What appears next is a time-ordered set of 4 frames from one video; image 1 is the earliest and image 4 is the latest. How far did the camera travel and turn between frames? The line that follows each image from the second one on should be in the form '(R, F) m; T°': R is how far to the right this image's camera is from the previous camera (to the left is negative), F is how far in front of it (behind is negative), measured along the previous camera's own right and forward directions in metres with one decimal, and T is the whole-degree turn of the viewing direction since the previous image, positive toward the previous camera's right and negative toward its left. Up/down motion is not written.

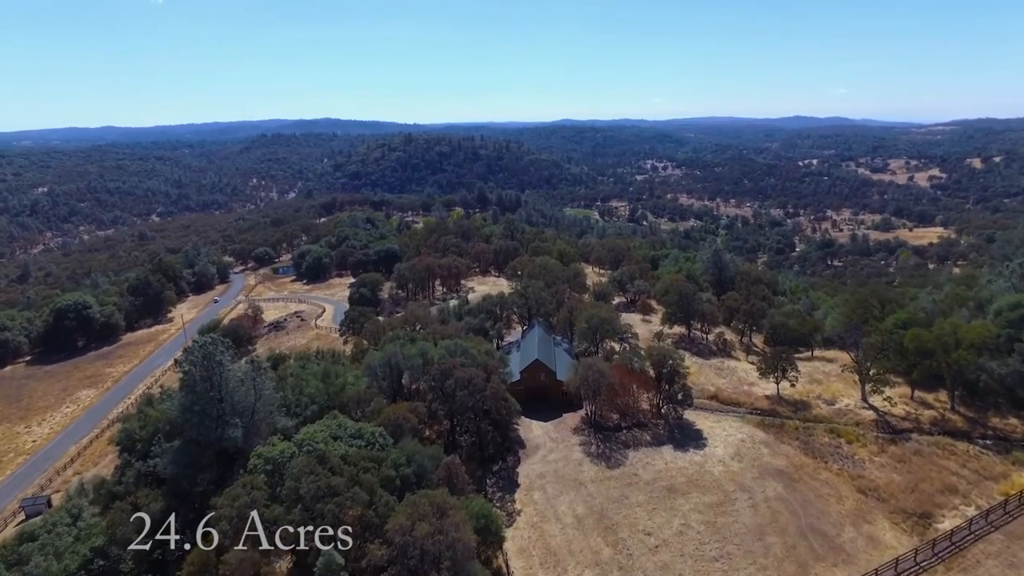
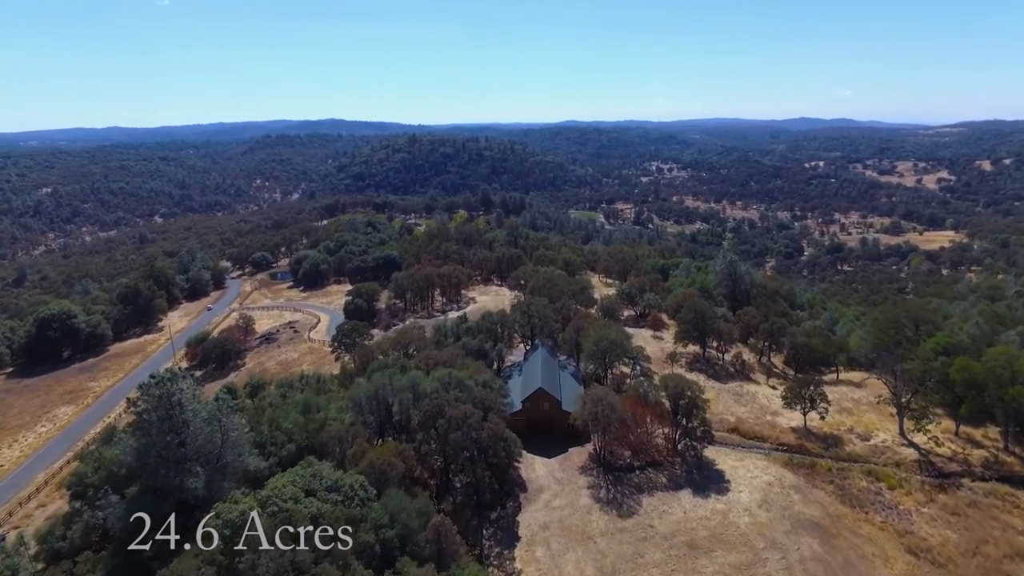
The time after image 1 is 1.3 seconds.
(+0.2, +3.6) m; 0°
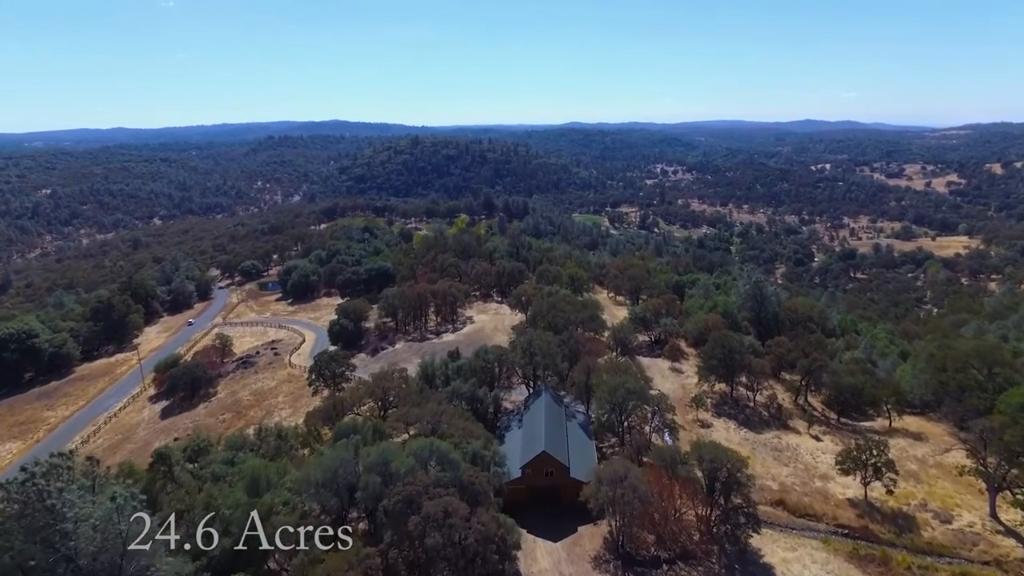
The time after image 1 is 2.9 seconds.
(+0.3, +6.6) m; 0°
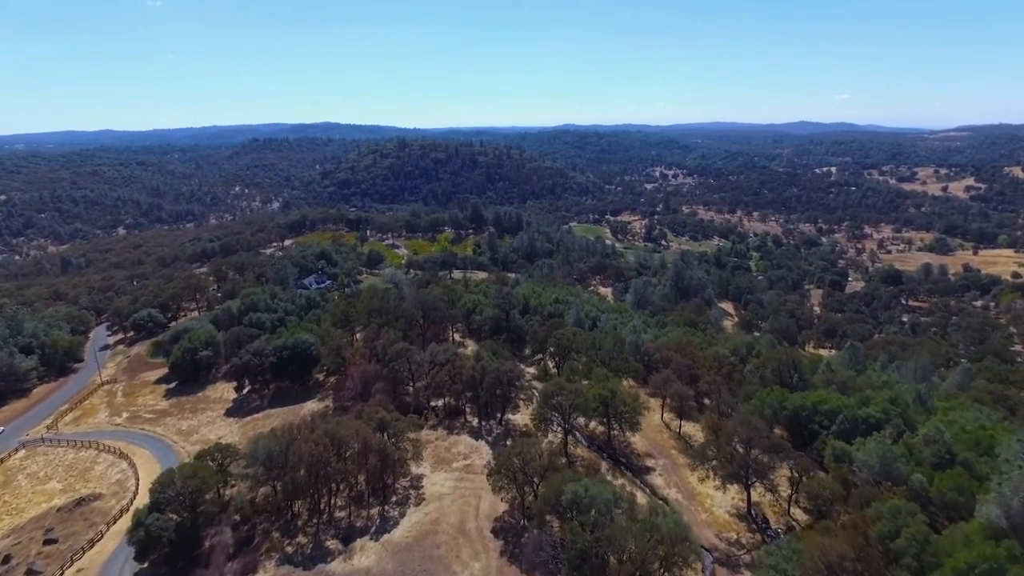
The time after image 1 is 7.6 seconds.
(+0.7, +33.7) m; +1°
